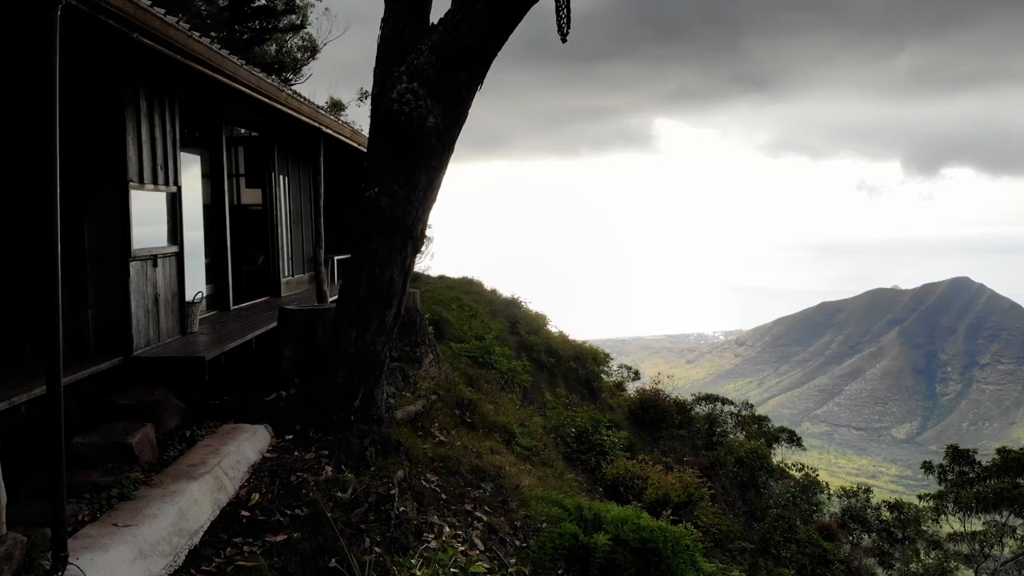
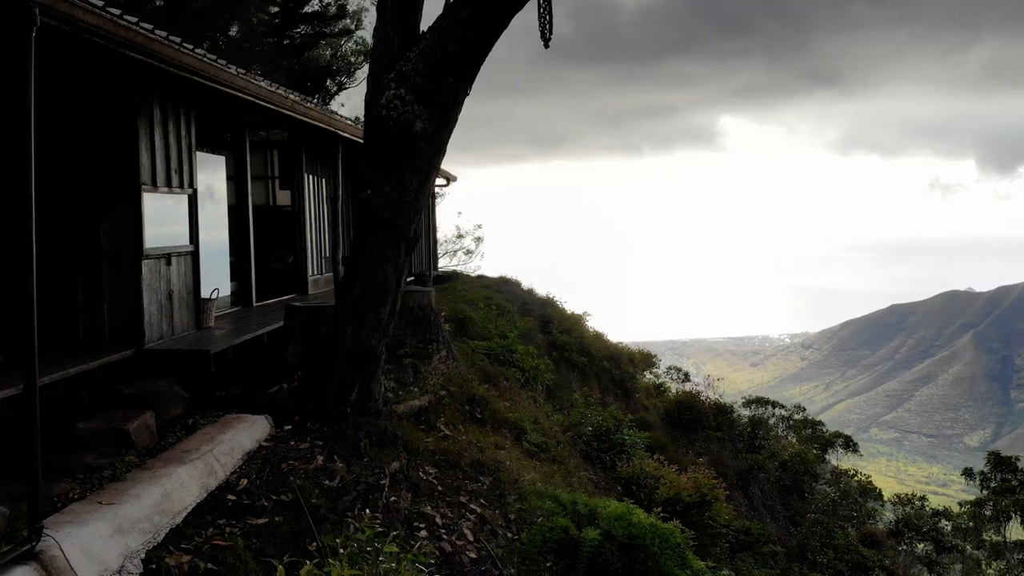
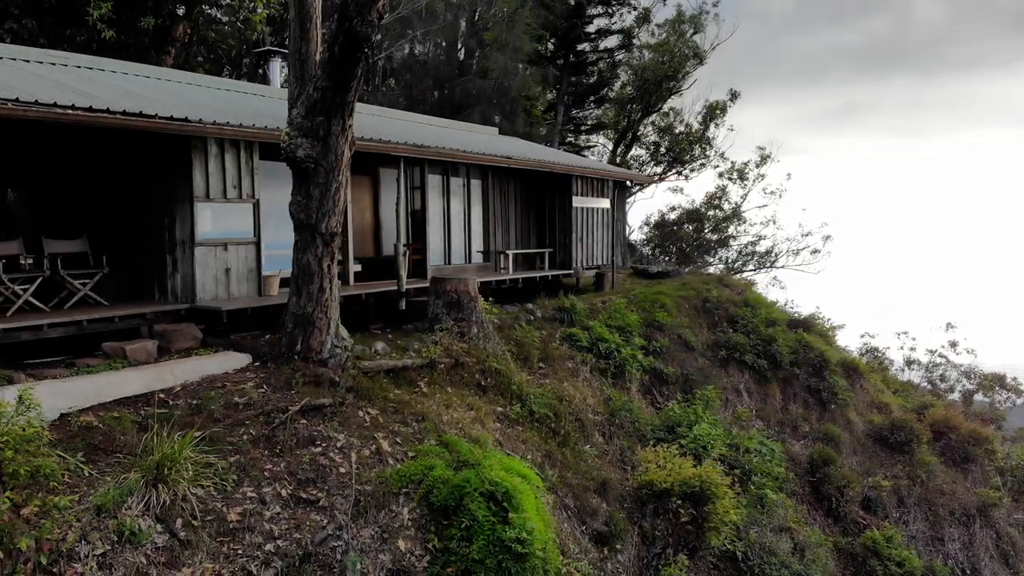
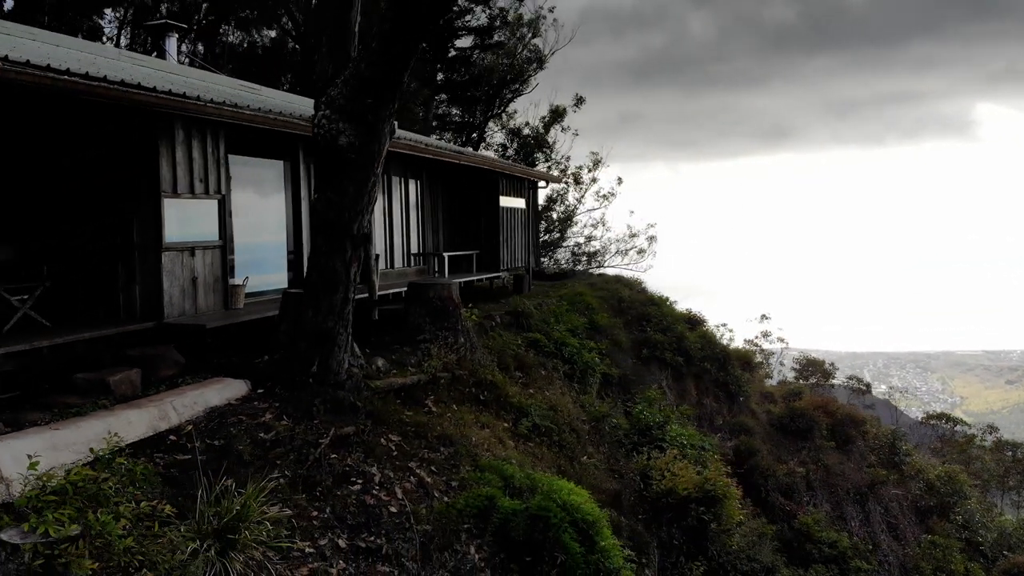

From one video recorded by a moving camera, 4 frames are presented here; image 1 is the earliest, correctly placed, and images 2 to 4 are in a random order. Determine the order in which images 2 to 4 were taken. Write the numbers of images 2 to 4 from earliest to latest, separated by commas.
2, 4, 3
